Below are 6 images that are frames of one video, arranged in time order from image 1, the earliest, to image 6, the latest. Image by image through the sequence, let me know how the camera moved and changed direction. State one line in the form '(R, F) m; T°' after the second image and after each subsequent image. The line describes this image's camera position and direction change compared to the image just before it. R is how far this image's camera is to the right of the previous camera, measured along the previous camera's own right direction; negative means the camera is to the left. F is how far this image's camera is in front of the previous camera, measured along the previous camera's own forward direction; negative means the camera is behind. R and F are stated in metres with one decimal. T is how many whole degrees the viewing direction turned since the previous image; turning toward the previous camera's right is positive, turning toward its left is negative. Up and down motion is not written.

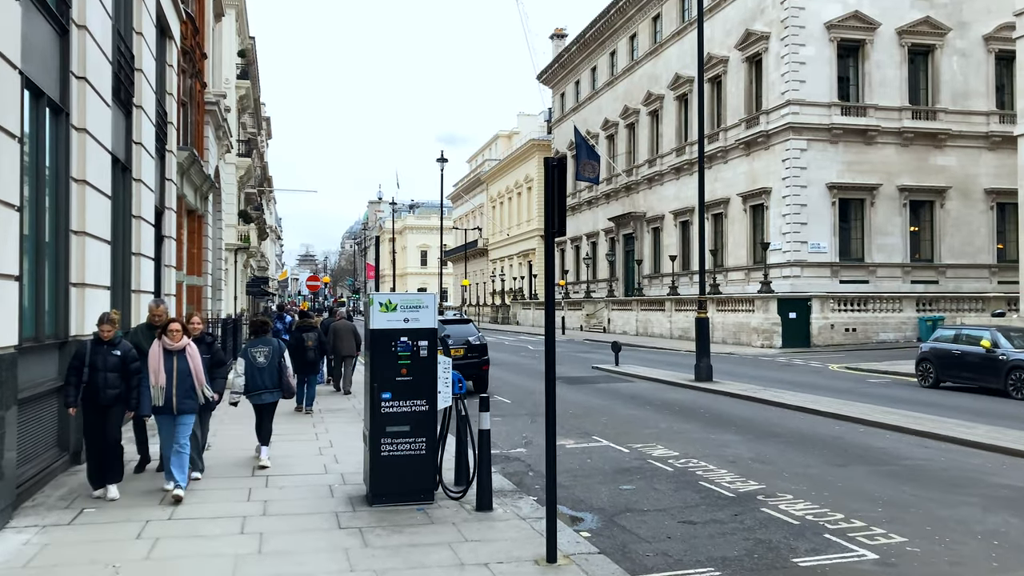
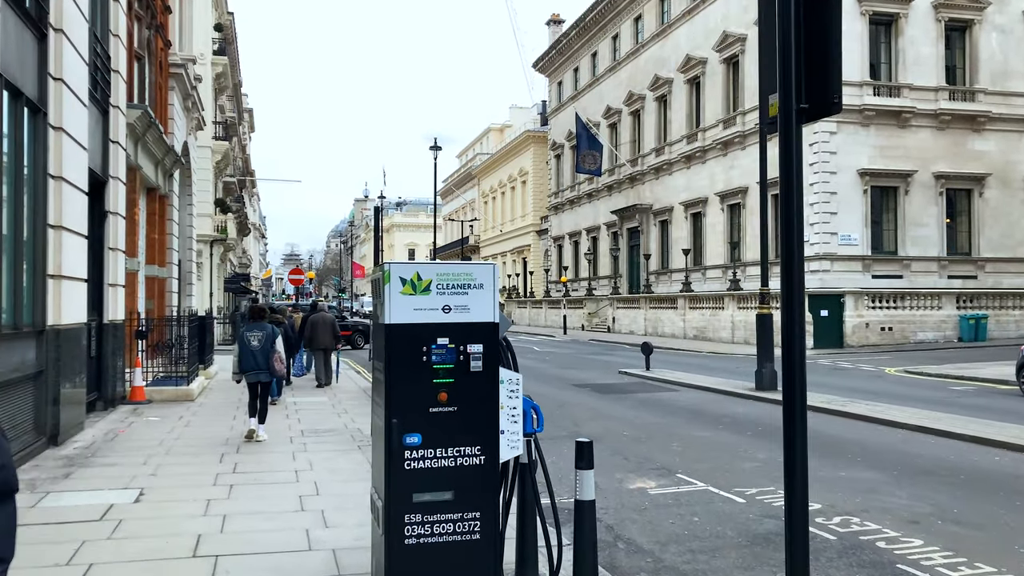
(-0.7, +3.1) m; +1°
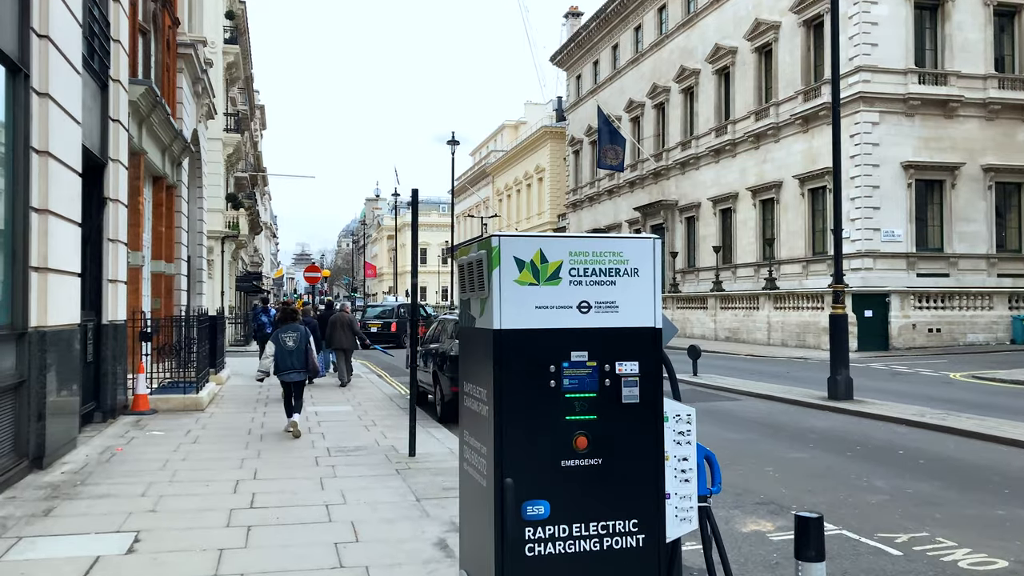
(-0.5, +1.5) m; -1°
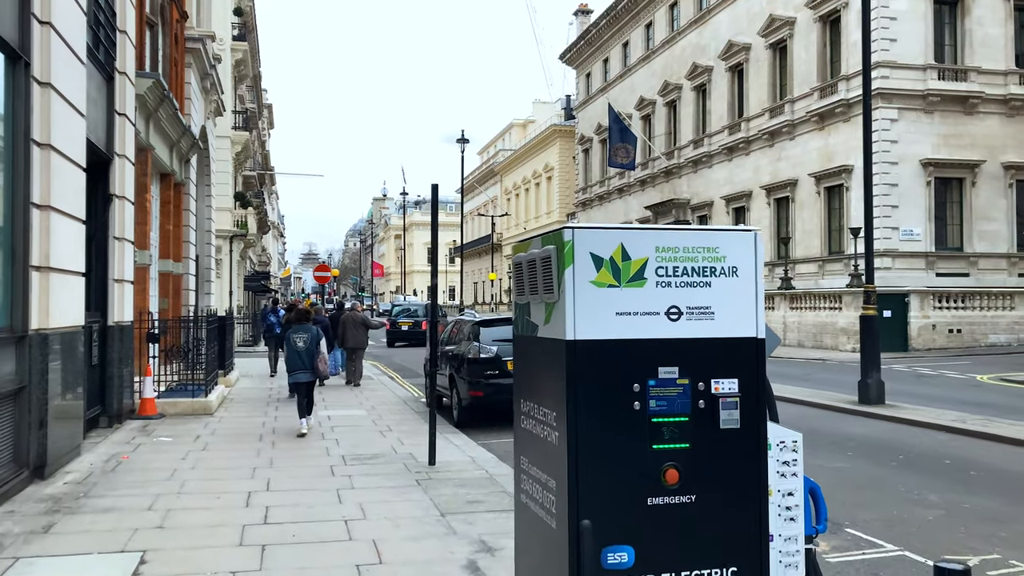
(-0.2, +0.4) m; 0°
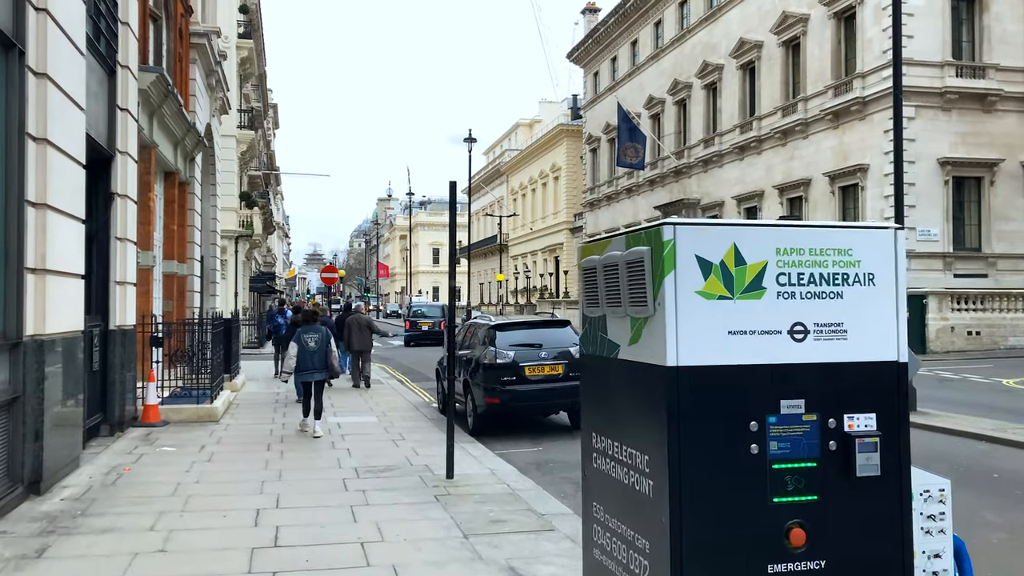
(-0.2, +0.5) m; 0°
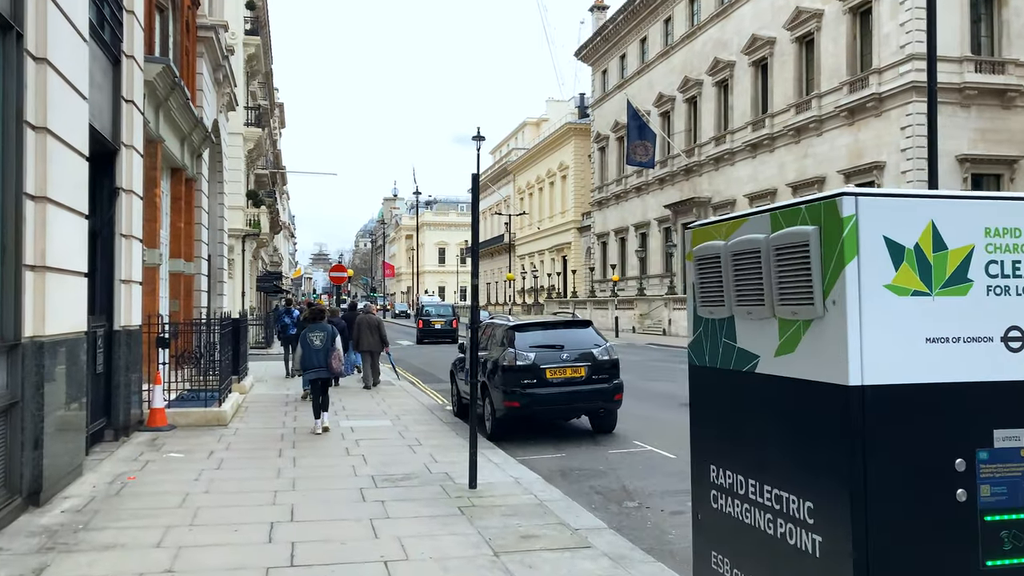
(-0.2, +0.4) m; 0°
